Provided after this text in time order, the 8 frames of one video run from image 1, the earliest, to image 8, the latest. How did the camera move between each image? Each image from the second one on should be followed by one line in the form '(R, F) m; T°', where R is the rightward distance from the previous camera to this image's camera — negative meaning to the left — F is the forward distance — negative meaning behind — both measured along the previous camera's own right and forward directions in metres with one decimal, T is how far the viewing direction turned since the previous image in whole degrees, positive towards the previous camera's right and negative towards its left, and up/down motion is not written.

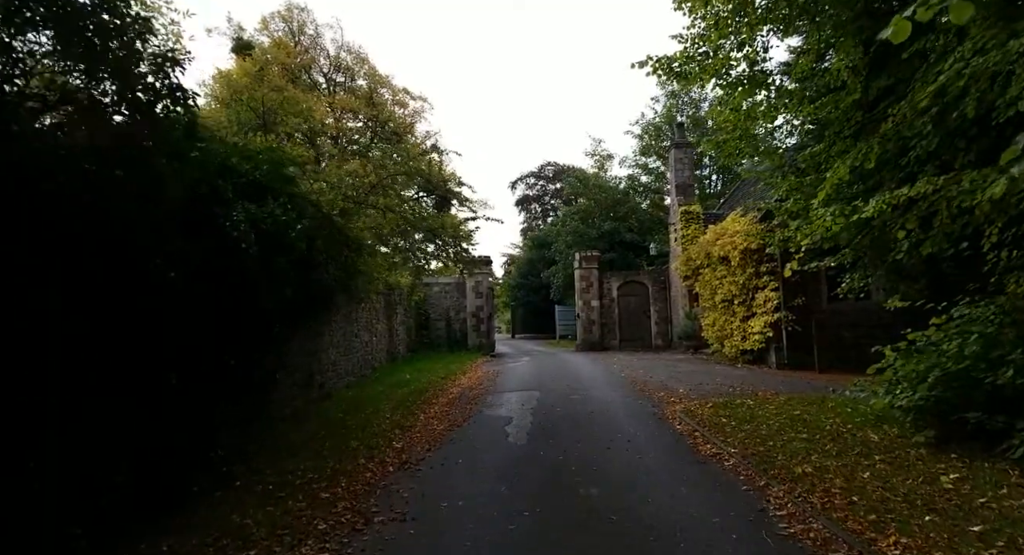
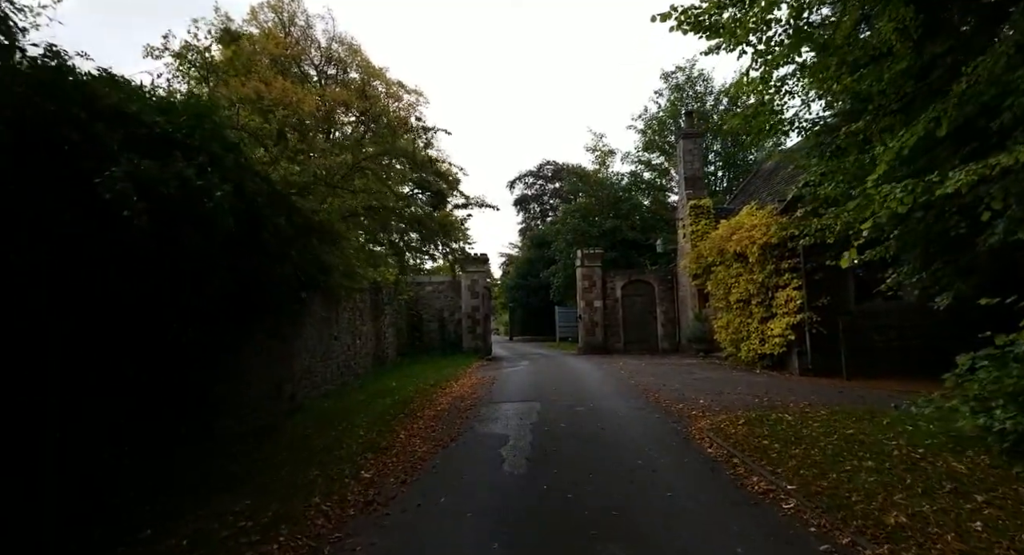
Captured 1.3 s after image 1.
(0.0, +1.3) m; 0°
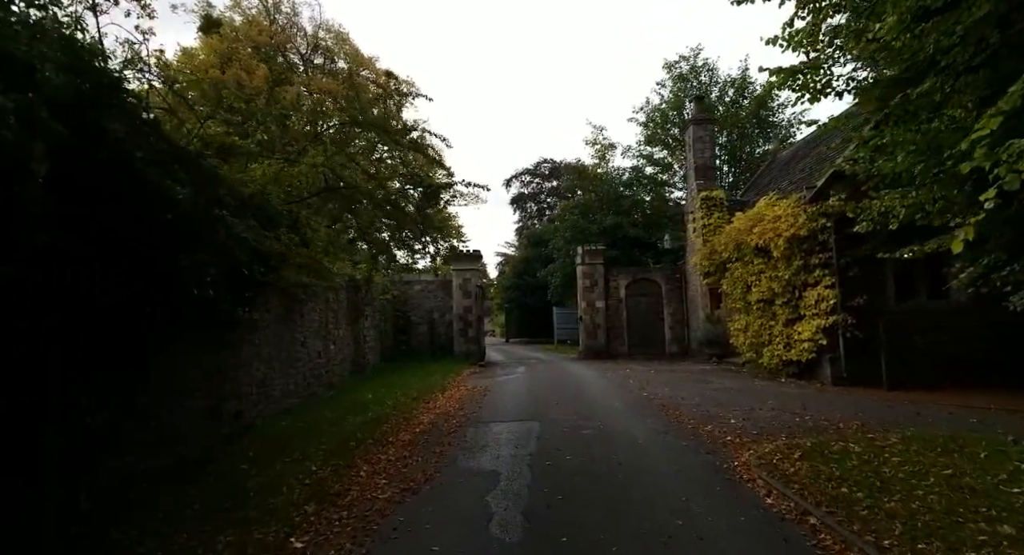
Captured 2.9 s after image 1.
(0.0, +1.7) m; 0°
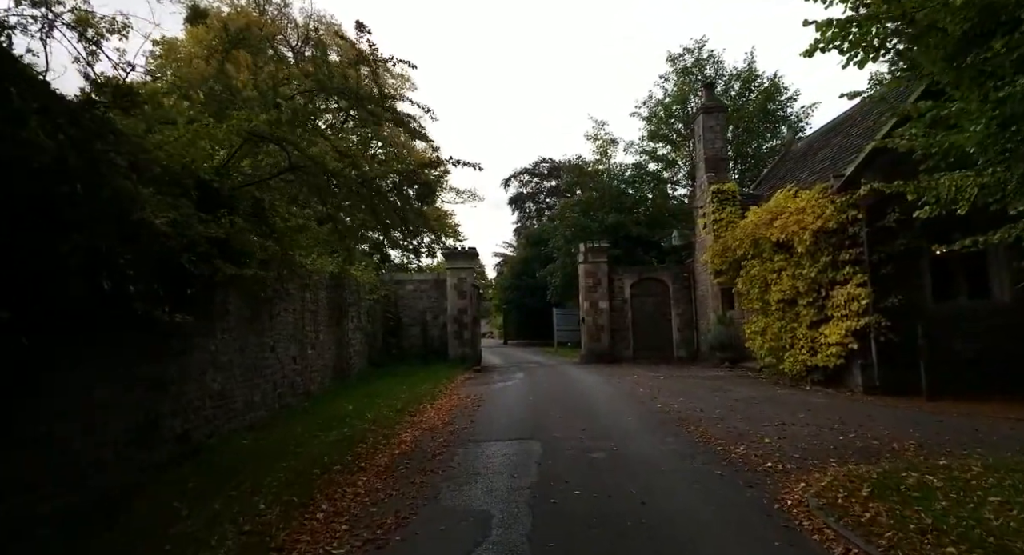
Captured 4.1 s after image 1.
(0.0, +1.2) m; 0°
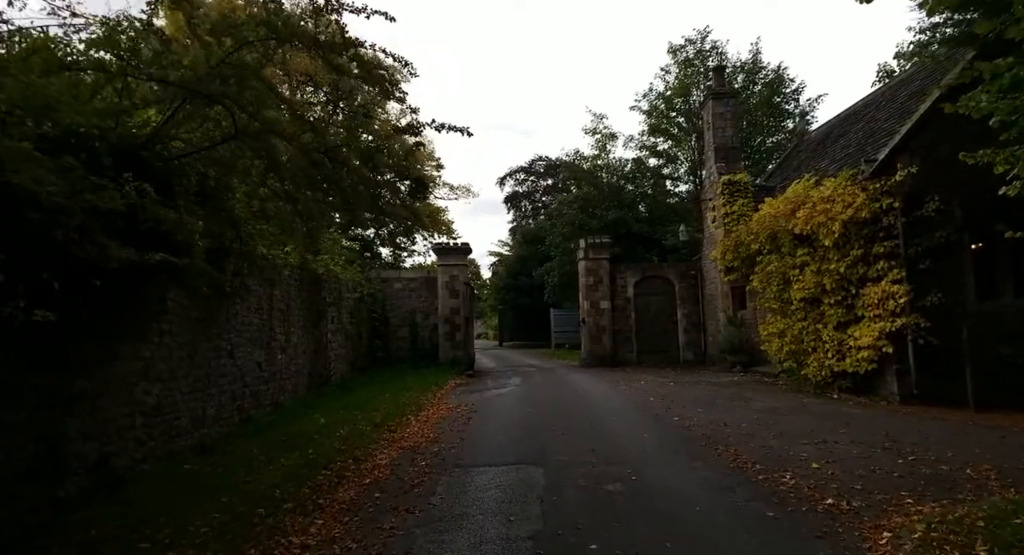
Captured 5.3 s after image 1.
(0.0, +1.2) m; 0°
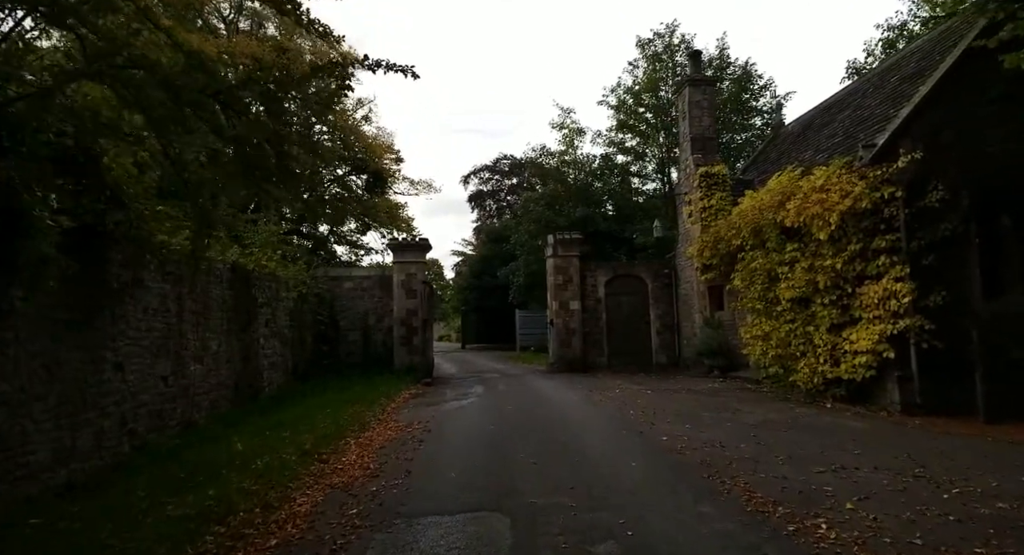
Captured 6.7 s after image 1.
(+0.1, +1.3) m; +4°
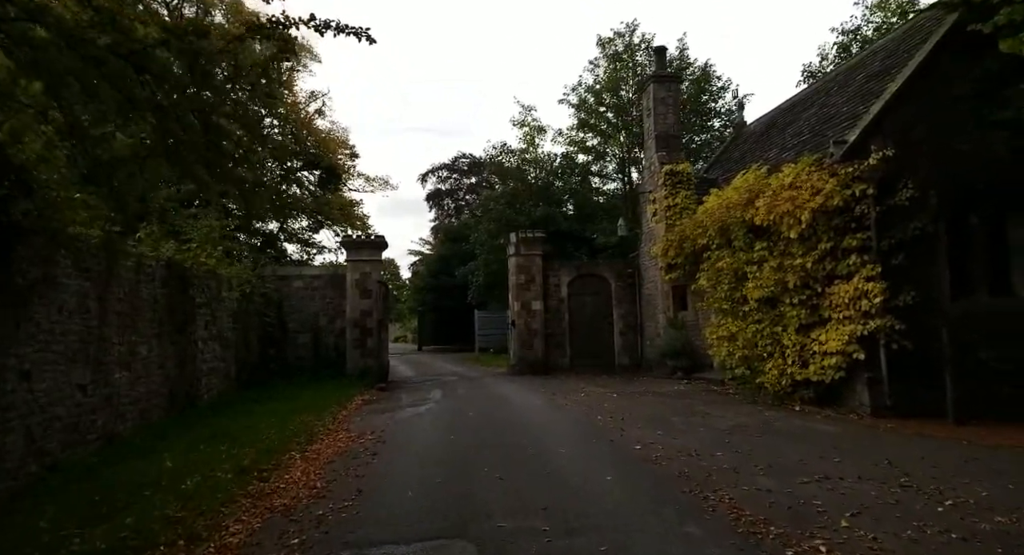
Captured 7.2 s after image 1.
(-0.1, +0.6) m; +4°
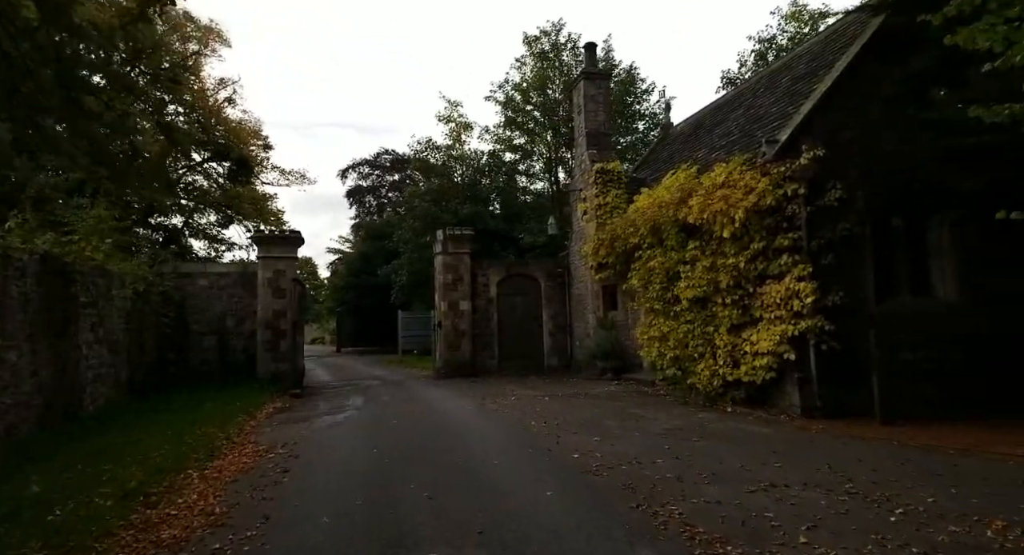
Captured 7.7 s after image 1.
(-0.1, +0.6) m; +8°
